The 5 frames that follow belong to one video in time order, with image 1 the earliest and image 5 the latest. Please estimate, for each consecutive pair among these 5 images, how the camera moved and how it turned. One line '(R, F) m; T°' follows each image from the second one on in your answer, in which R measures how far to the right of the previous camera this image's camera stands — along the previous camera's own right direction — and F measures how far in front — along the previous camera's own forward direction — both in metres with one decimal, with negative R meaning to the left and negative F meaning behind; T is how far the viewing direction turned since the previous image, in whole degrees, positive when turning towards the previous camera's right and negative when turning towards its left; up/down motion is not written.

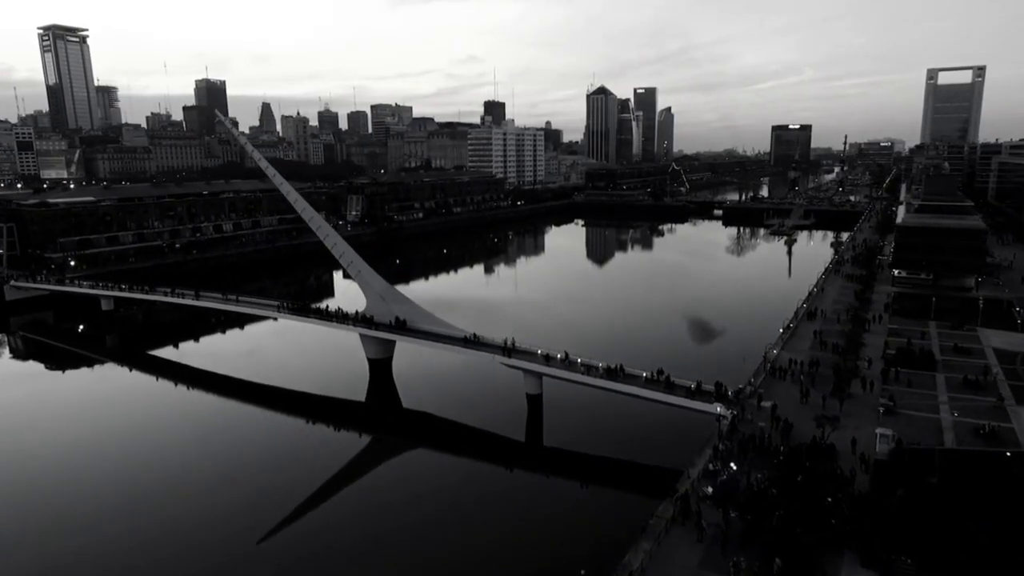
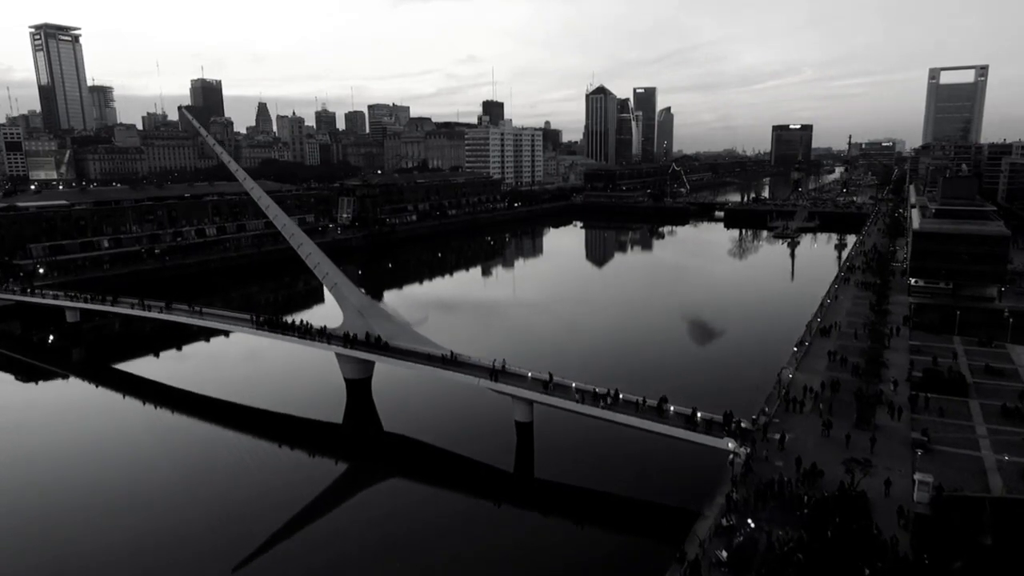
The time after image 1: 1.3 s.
(+0.3, +1.7) m; 0°
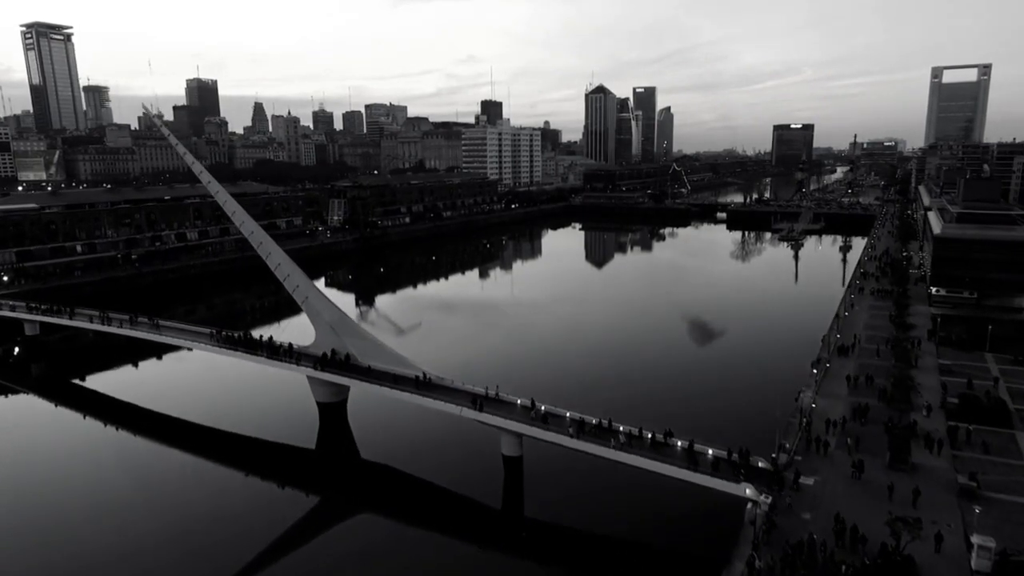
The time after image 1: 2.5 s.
(+0.3, +1.8) m; 0°
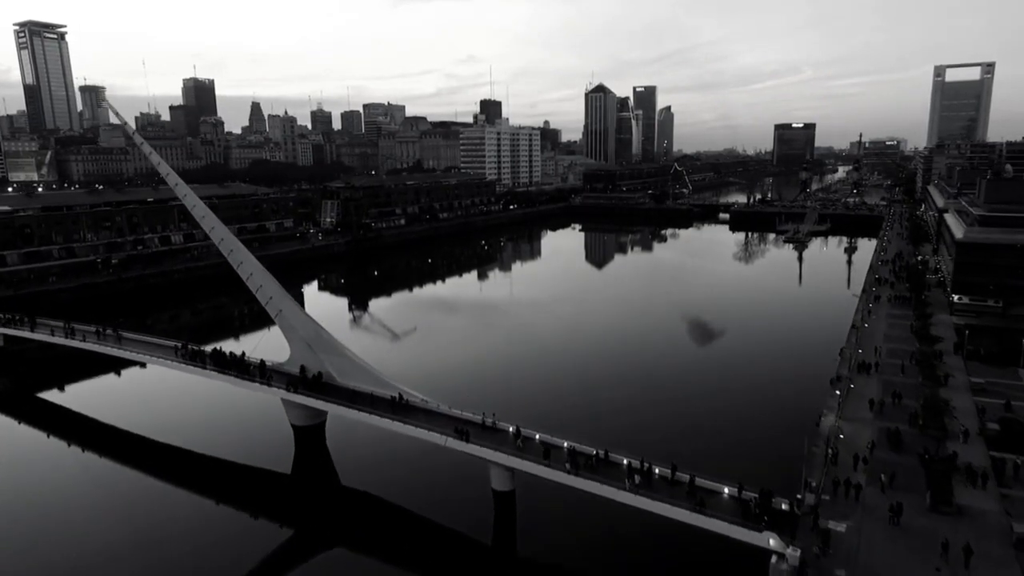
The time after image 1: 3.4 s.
(+0.2, +1.5) m; 0°
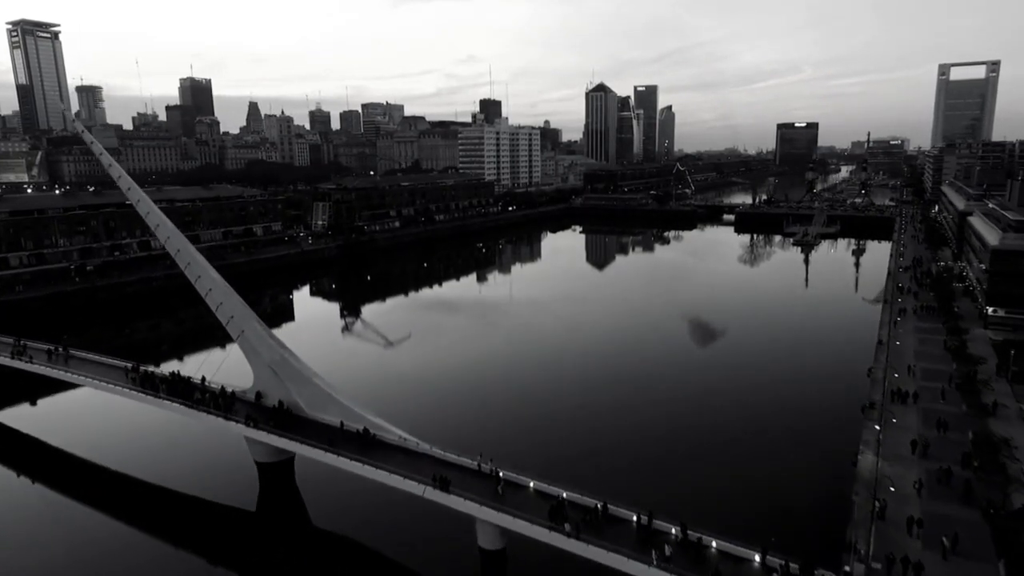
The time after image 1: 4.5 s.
(+0.2, +1.9) m; 0°
